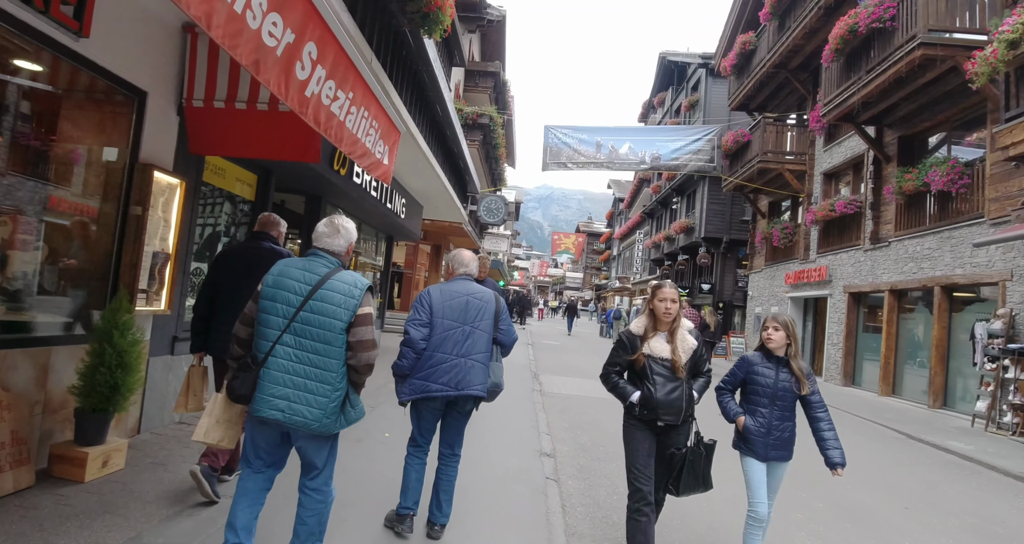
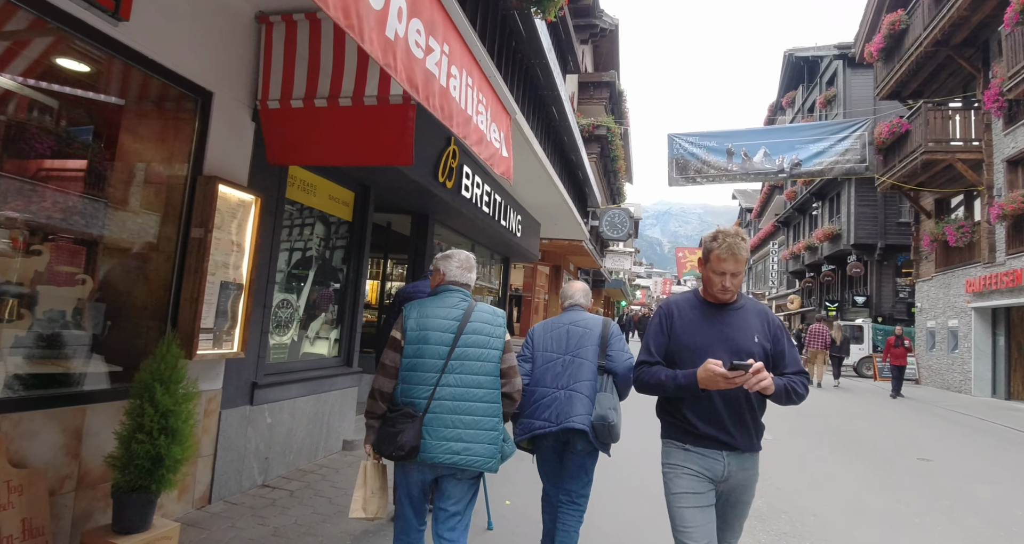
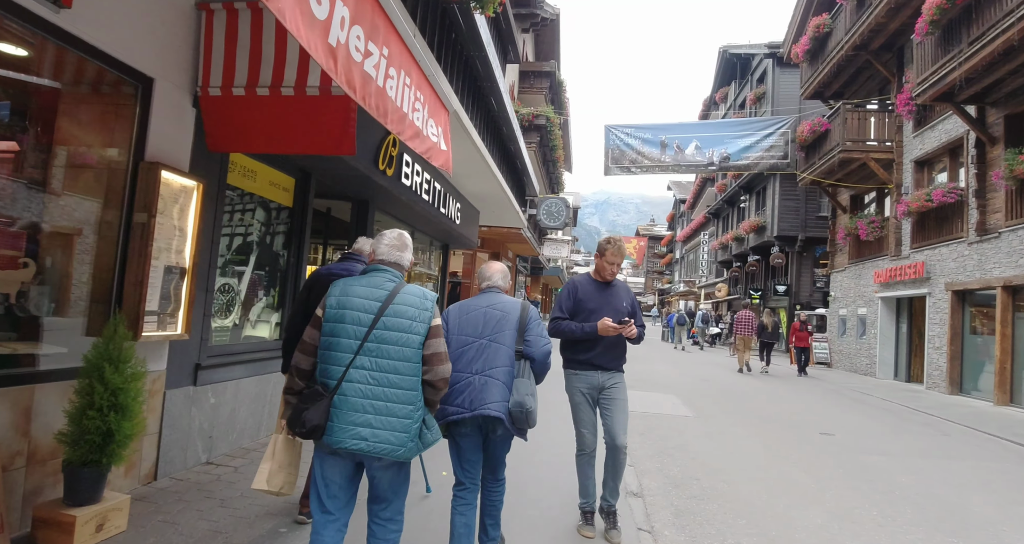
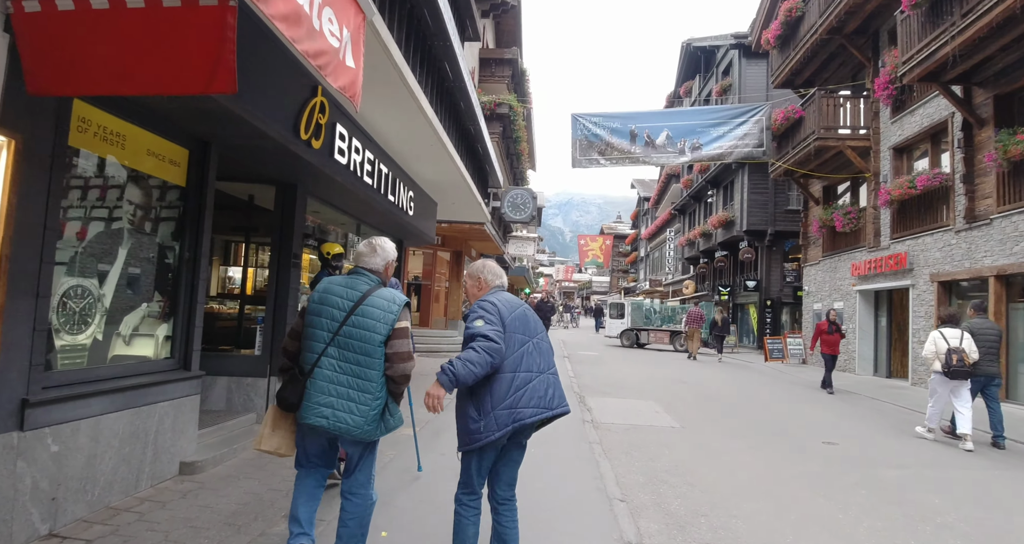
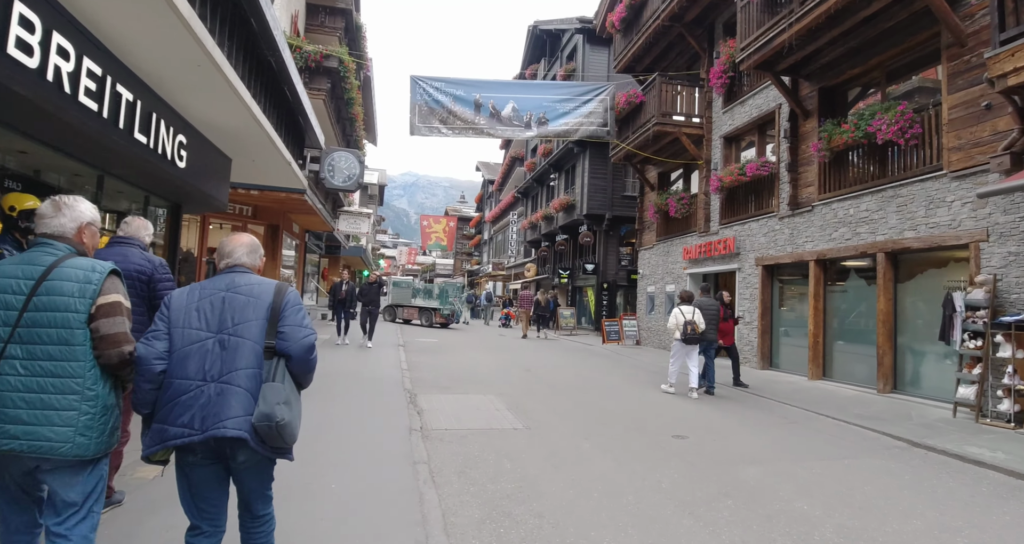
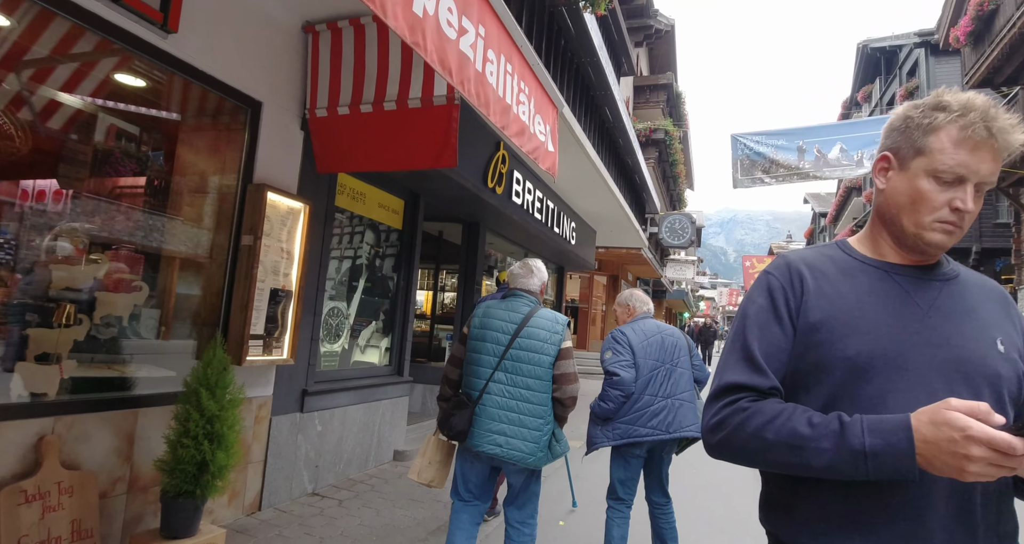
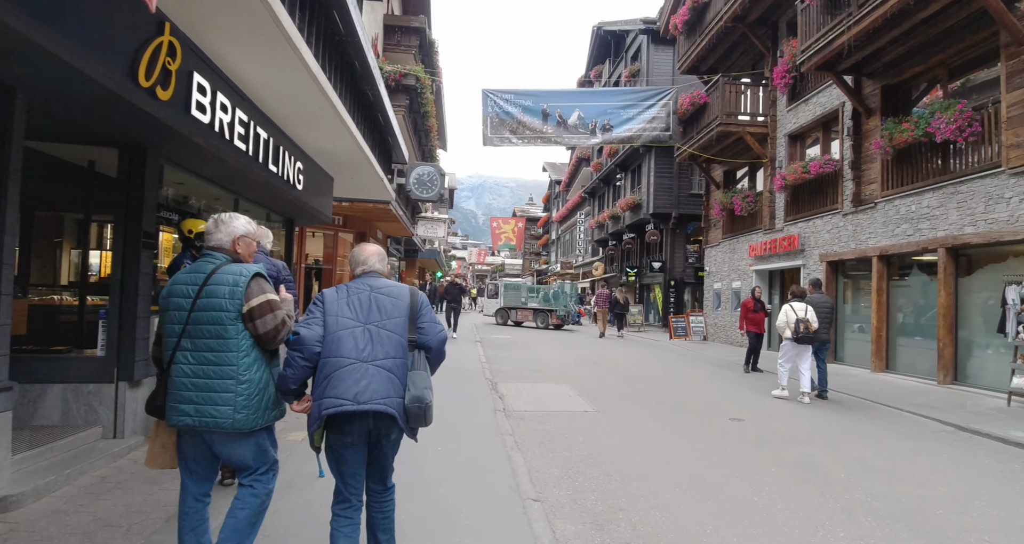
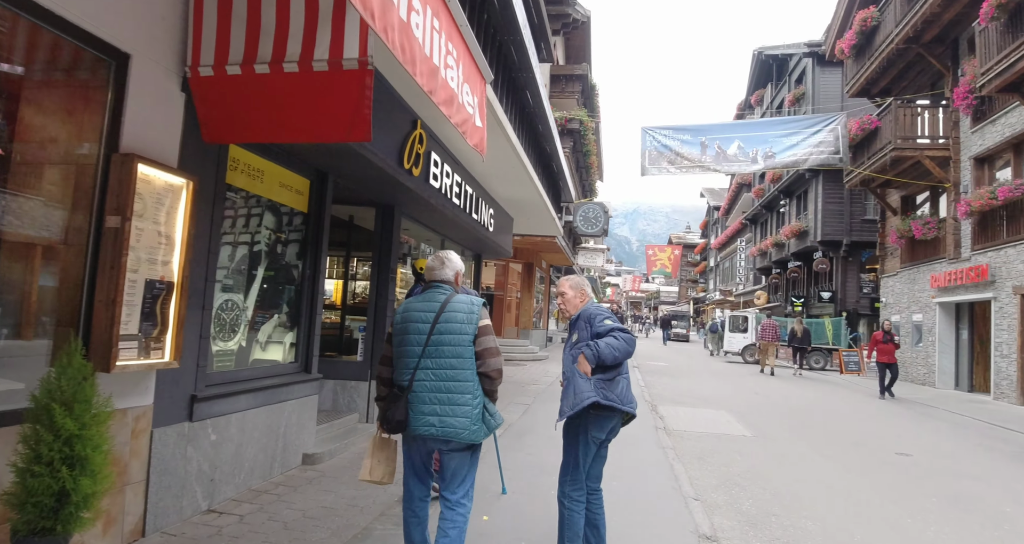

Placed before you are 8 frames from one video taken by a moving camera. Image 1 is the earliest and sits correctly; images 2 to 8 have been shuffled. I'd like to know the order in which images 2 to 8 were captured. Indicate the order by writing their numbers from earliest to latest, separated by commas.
3, 2, 6, 8, 4, 7, 5
